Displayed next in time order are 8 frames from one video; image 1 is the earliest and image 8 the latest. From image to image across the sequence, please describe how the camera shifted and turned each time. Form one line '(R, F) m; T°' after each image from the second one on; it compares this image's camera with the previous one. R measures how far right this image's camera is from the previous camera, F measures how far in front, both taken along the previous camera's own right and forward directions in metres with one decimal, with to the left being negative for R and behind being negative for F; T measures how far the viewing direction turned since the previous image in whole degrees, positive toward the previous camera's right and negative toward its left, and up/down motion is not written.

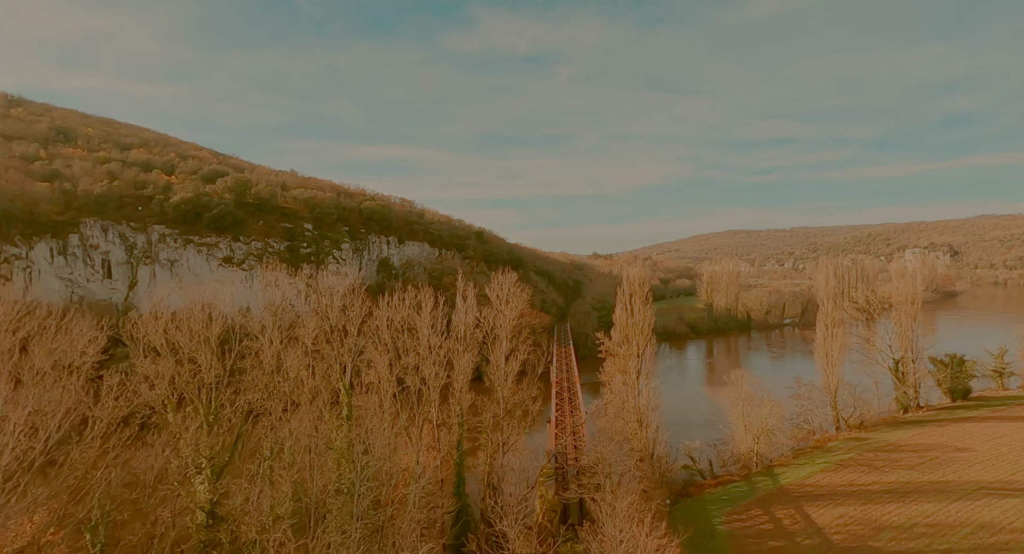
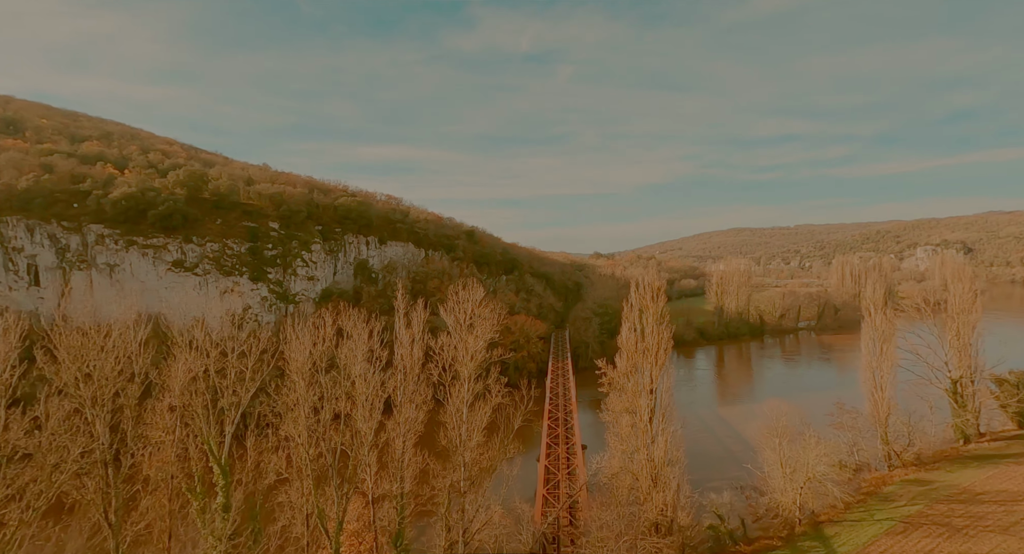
(+0.9, +4.9) m; 0°
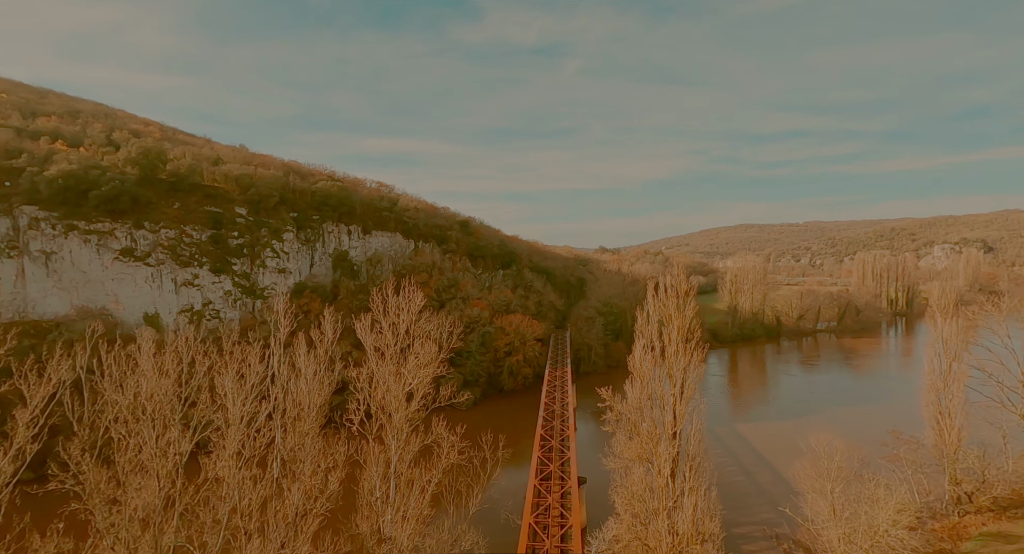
(+0.7, +4.3) m; 0°
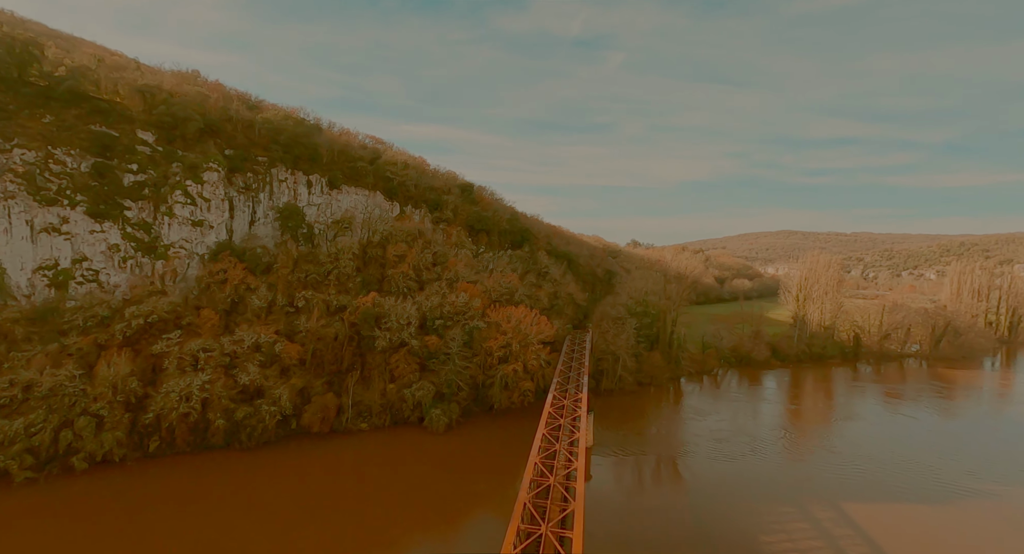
(+1.3, +10.9) m; -3°
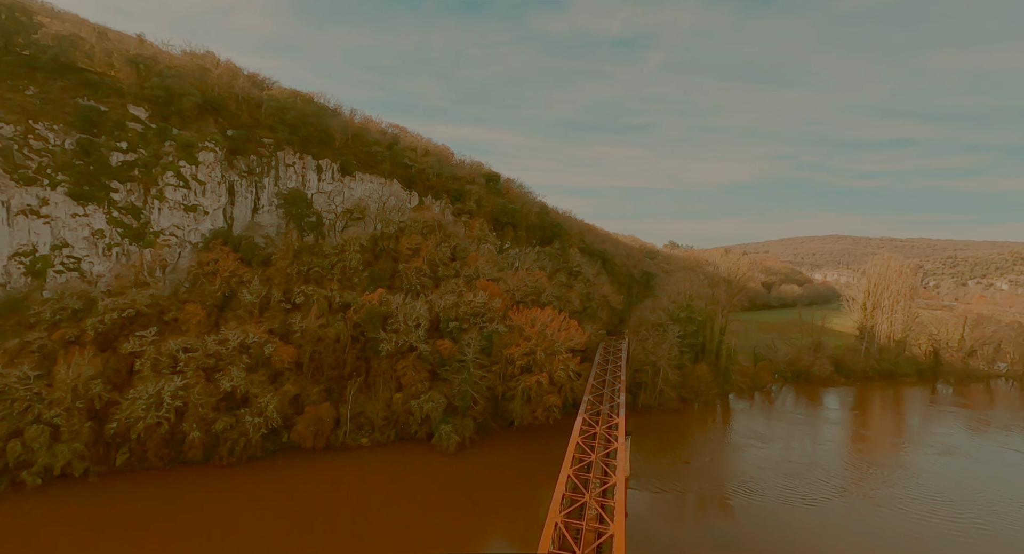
(+0.3, +3.6) m; -4°
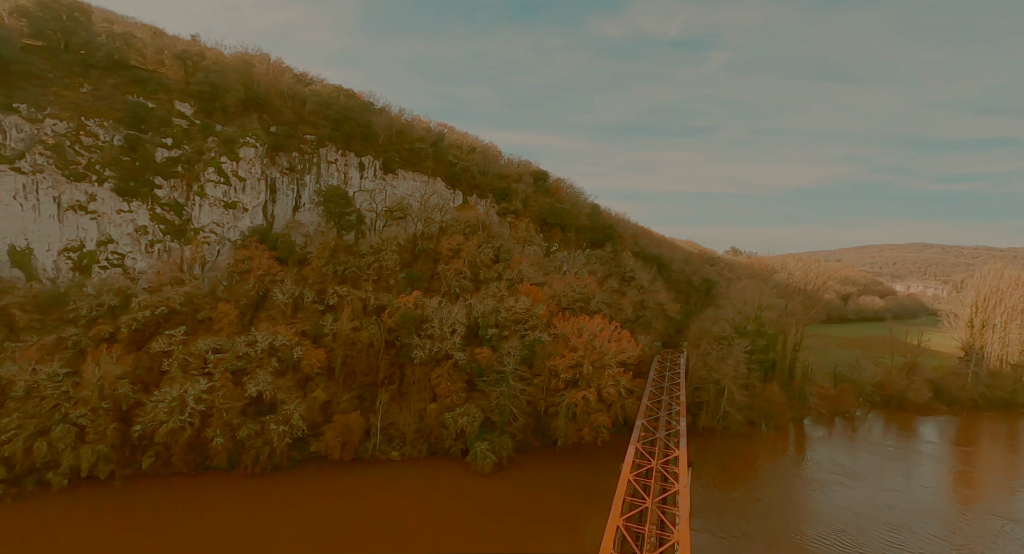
(+0.3, +2.0) m; -6°
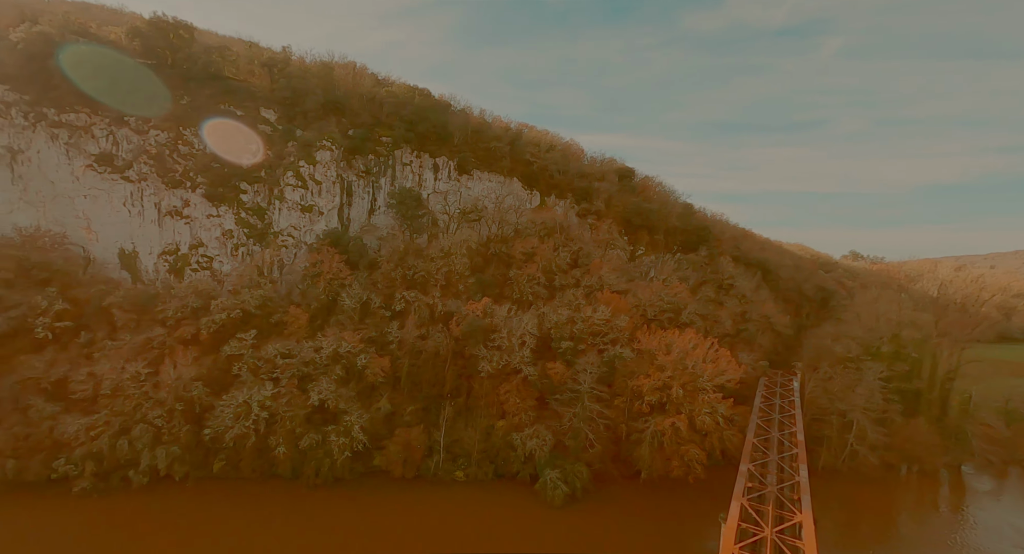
(+0.5, +2.1) m; -10°
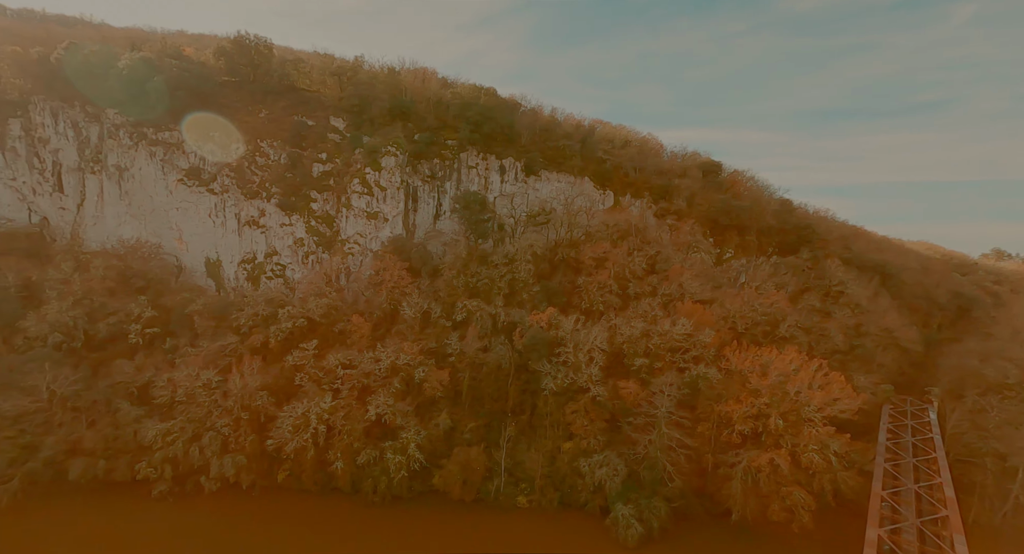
(+0.5, +1.6) m; -9°
